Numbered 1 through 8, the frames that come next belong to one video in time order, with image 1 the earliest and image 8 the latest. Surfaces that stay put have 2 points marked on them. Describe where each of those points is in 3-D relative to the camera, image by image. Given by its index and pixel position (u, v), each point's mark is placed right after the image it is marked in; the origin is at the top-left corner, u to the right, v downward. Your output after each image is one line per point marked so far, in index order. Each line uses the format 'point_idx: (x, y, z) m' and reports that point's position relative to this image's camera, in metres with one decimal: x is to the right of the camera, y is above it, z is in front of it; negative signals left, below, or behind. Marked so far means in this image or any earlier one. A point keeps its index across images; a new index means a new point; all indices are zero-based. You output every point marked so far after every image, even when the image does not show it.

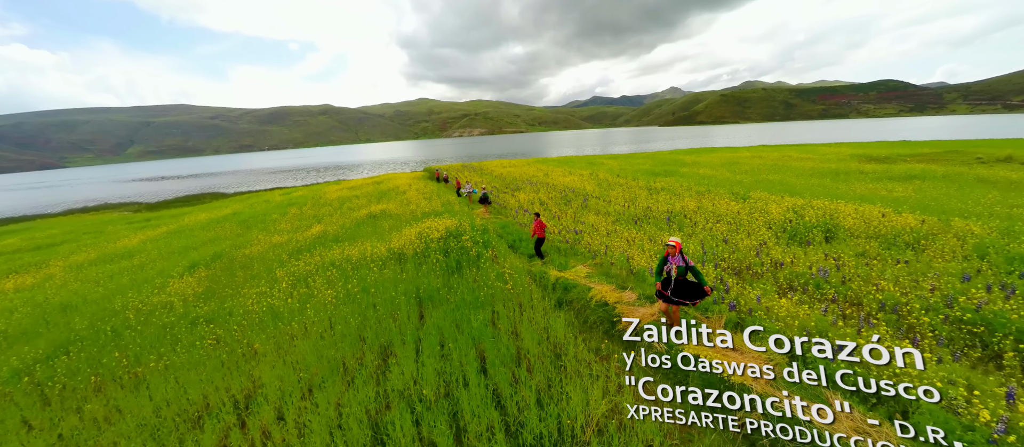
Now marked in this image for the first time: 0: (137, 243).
0: (-20.4, -1.2, +17.3) m
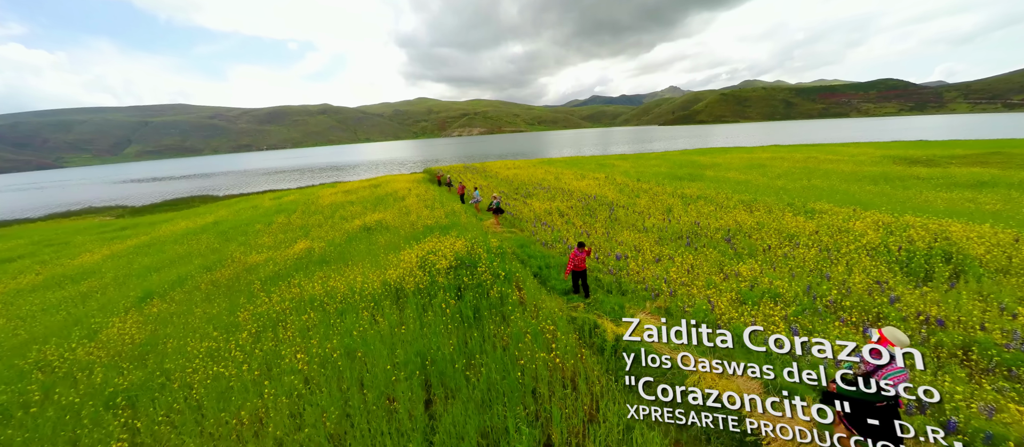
0: (-19.8, -1.8, +15.4) m
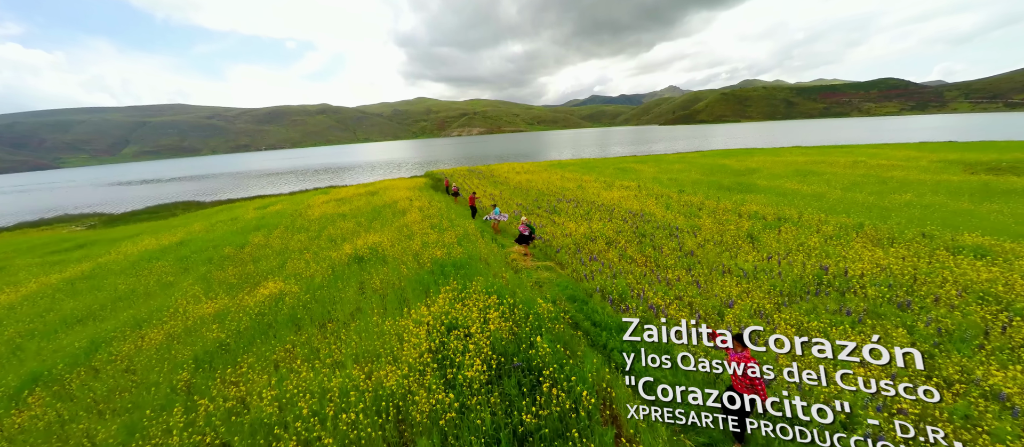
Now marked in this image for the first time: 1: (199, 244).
0: (-18.8, -2.7, +12.7) m
1: (-16.5, -1.0, +17.2) m
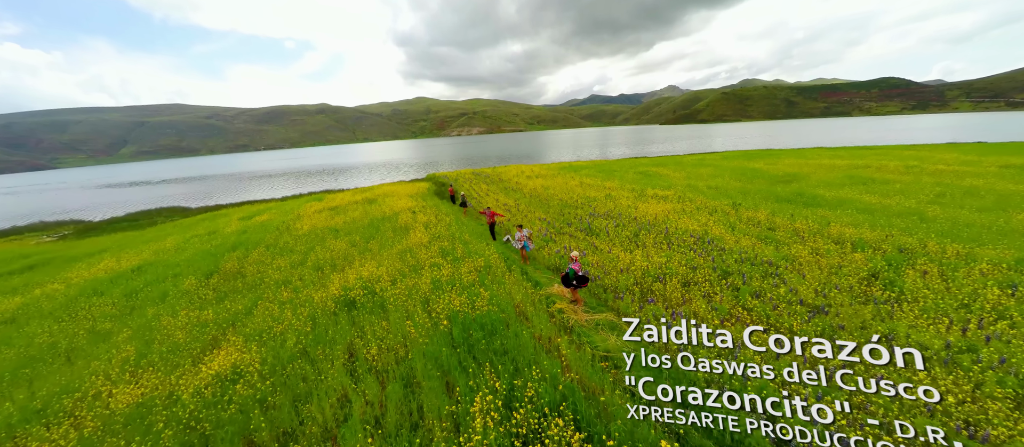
0: (-17.9, -3.5, +10.3) m
1: (-15.5, -1.8, +14.8) m
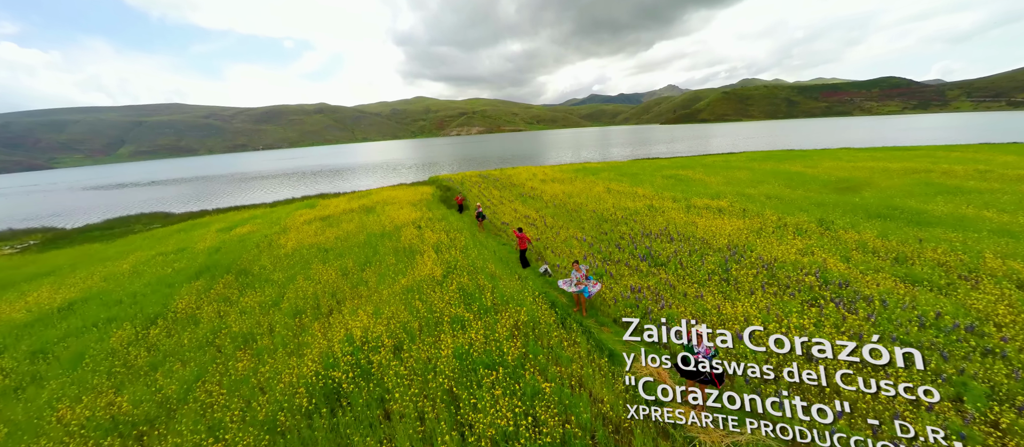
0: (-16.8, -4.1, +8.7) m
1: (-14.5, -2.3, +13.2) m
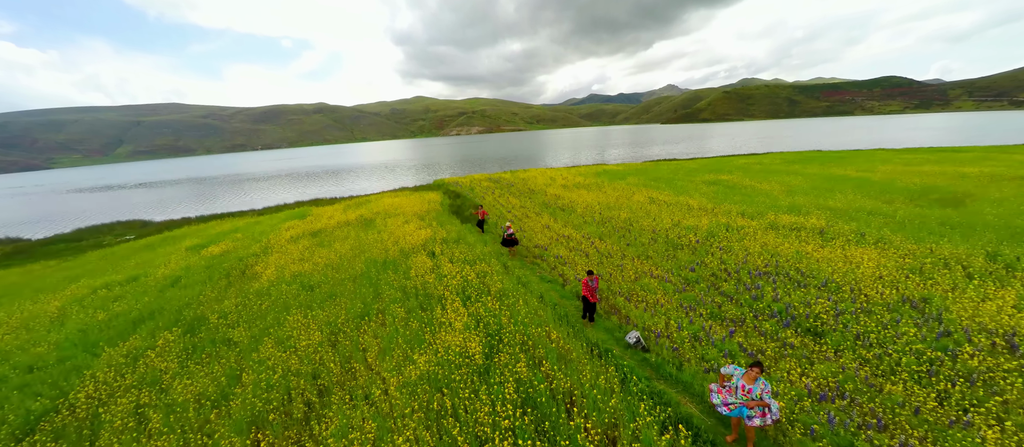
0: (-15.3, -5.0, +5.2) m
1: (-13.0, -3.3, +9.8) m
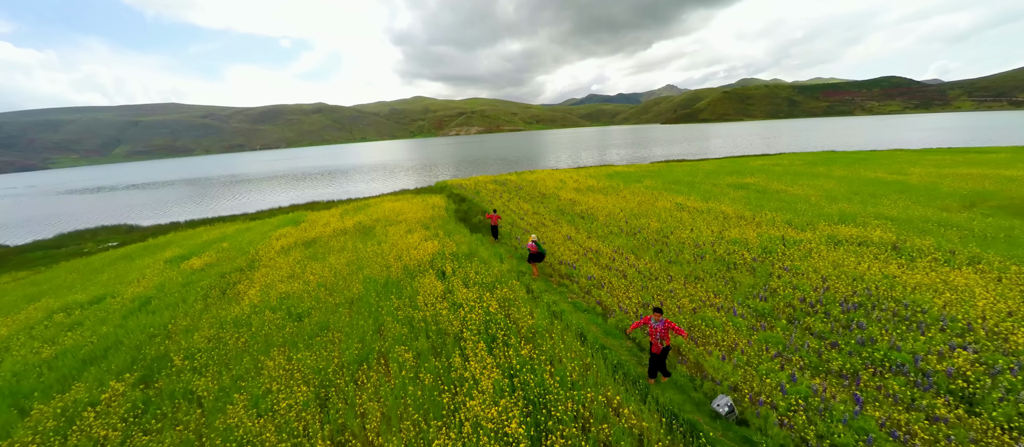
0: (-14.5, -5.5, +3.5) m
1: (-12.2, -3.8, +8.0) m
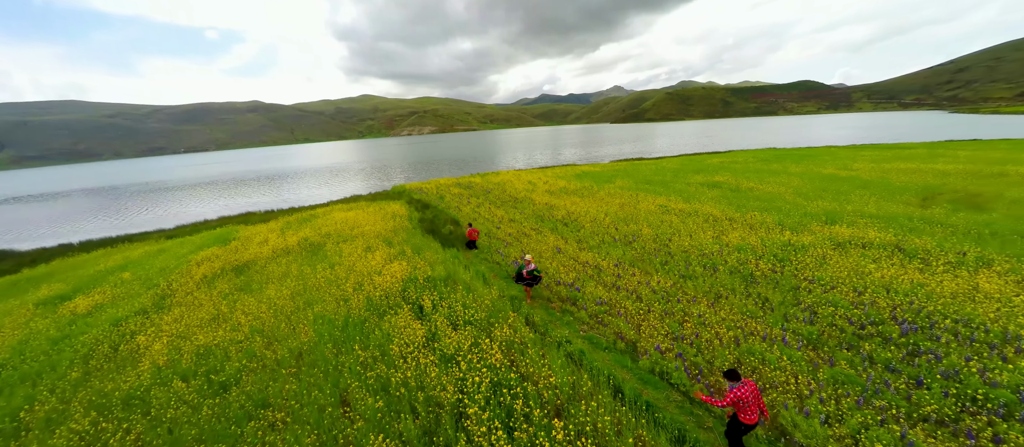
0: (-13.6, -6.5, 0.0) m
1: (-11.9, -4.7, +4.8) m
